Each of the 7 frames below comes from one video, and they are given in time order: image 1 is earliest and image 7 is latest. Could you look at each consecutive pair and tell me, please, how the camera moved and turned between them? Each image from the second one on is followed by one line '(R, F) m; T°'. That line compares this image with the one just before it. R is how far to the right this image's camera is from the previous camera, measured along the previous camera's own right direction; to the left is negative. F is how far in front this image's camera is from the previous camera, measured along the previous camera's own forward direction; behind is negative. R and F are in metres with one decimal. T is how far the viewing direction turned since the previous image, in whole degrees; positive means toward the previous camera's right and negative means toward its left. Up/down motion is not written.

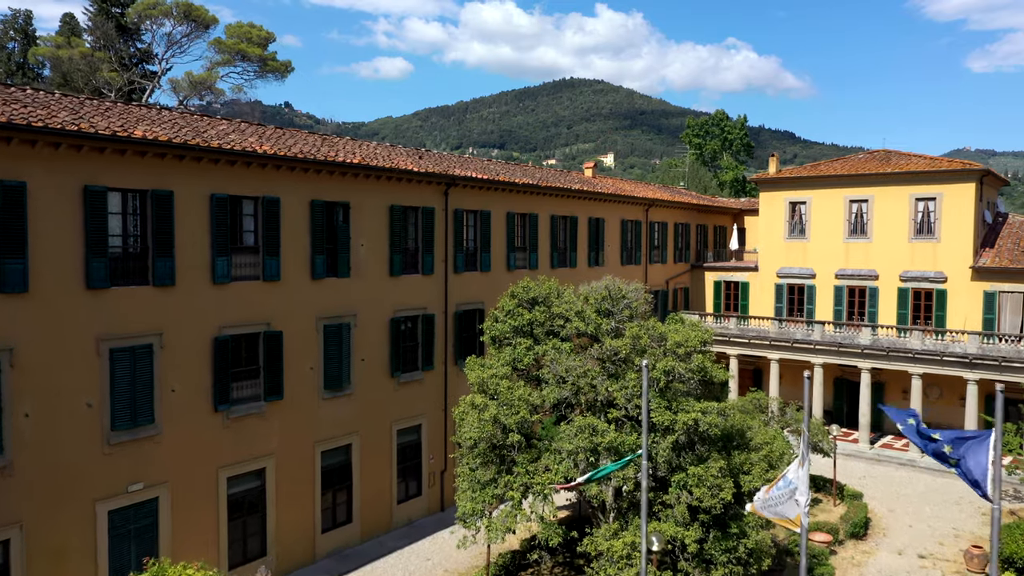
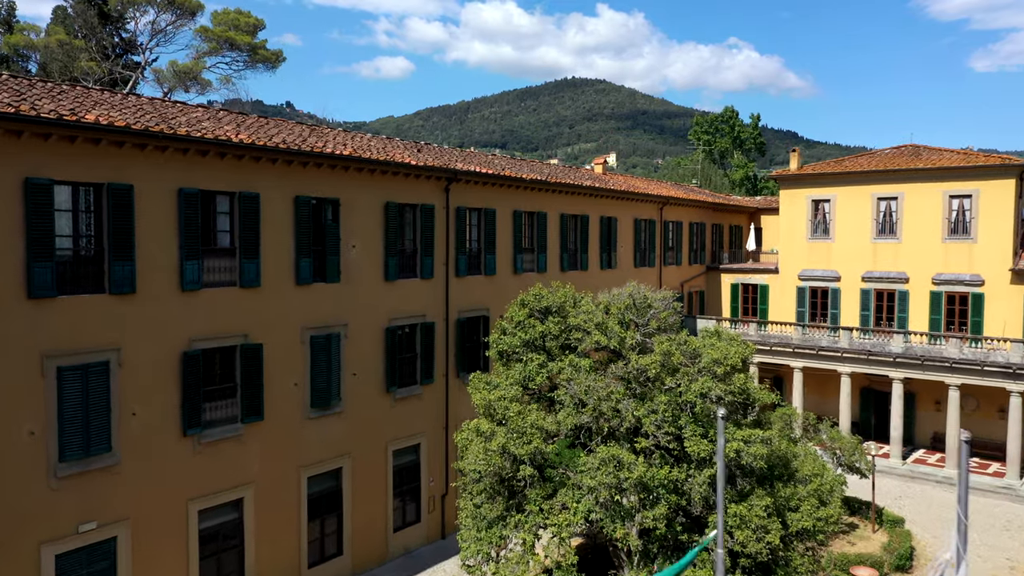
(-0.1, +1.8) m; 0°
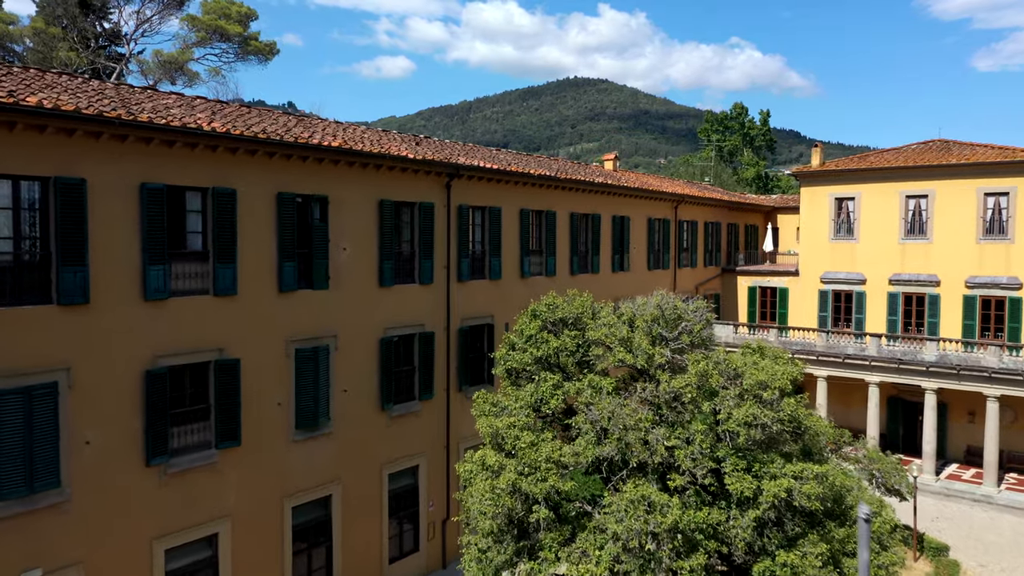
(-0.1, +1.6) m; 0°
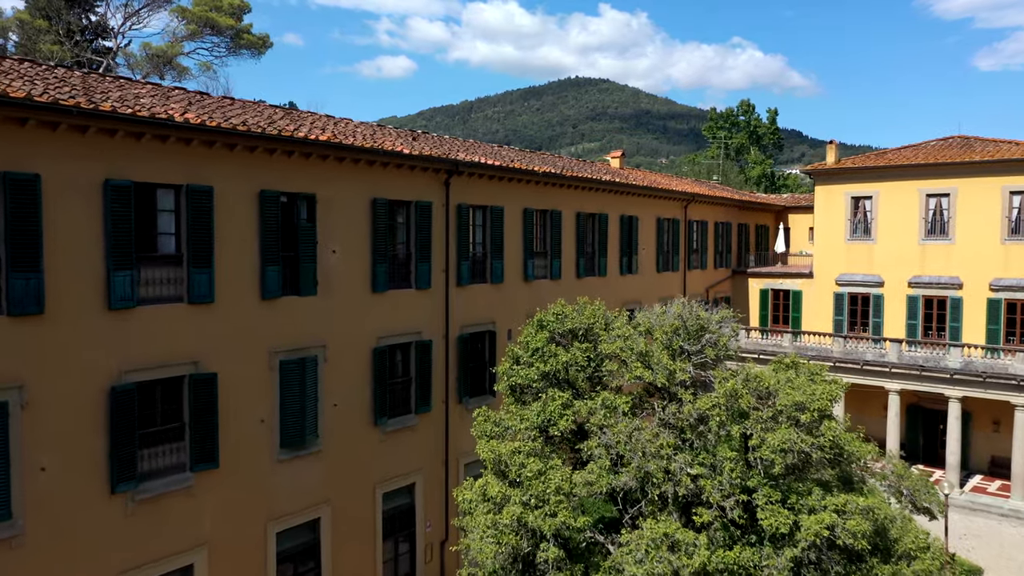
(0.0, +1.1) m; 0°
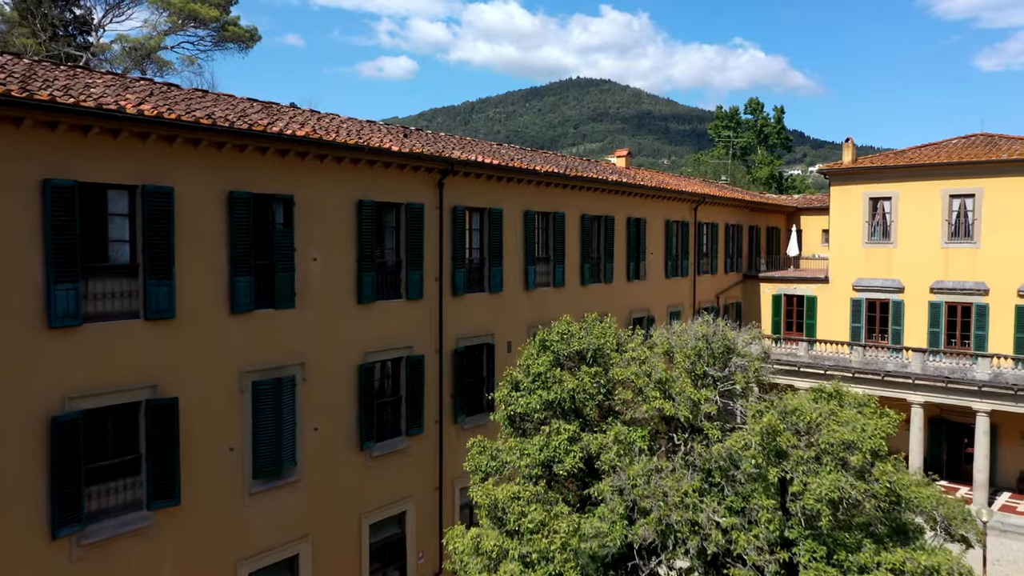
(0.0, +1.3) m; 0°
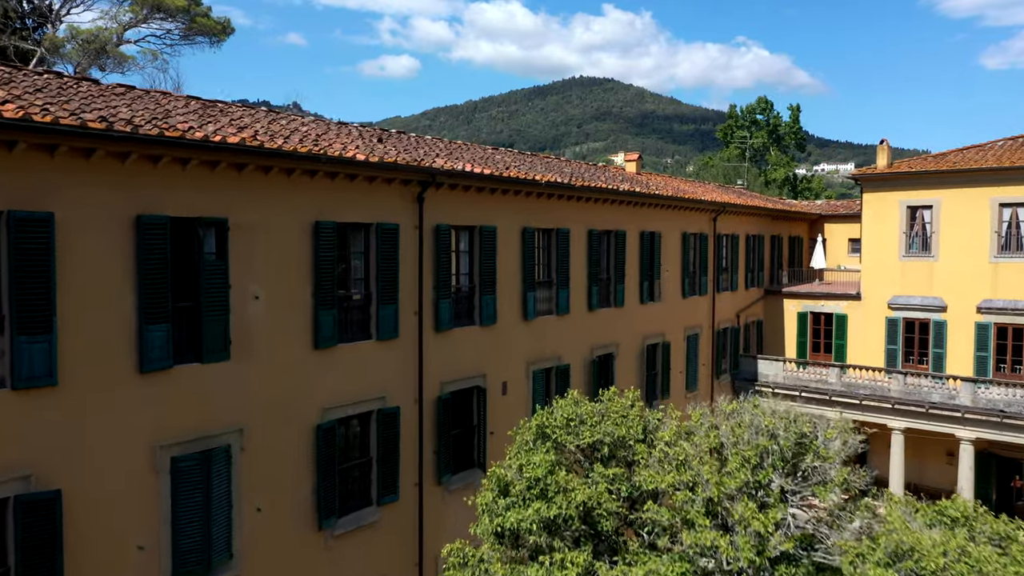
(+0.1, +2.5) m; 0°
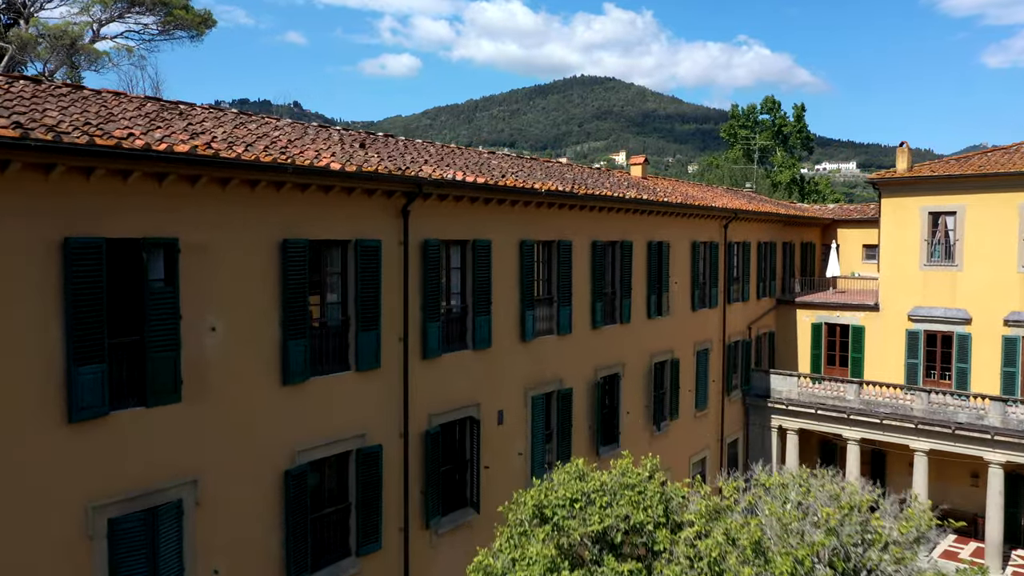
(+0.1, +1.3) m; 0°
